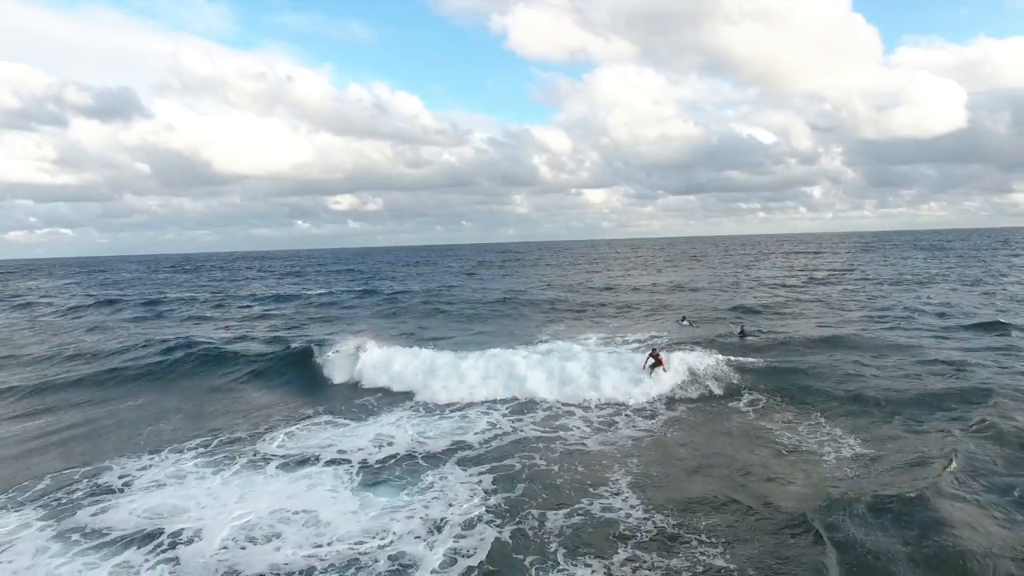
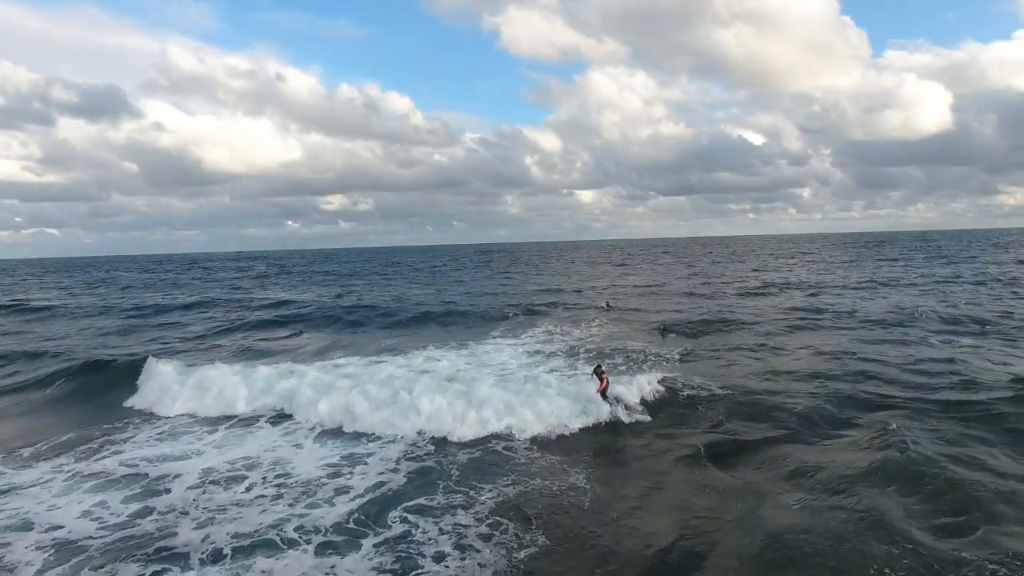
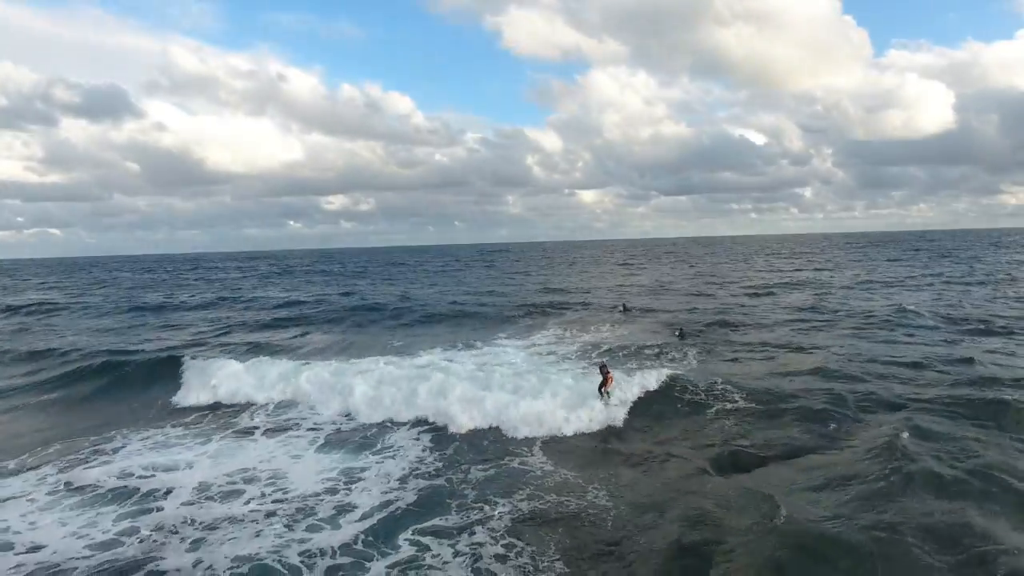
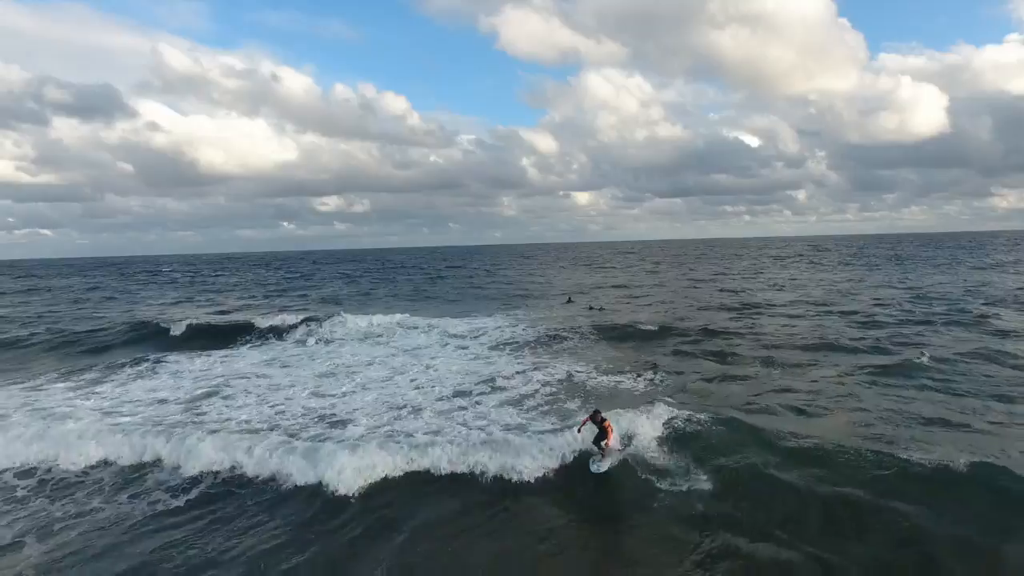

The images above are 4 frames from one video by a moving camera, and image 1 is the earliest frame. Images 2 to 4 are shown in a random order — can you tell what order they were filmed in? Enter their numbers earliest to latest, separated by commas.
3, 2, 4
